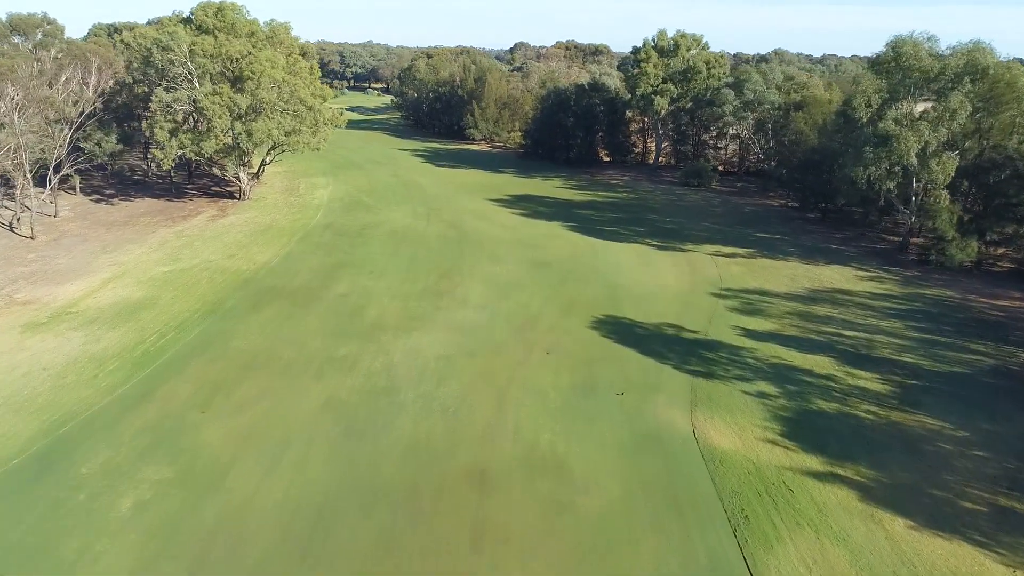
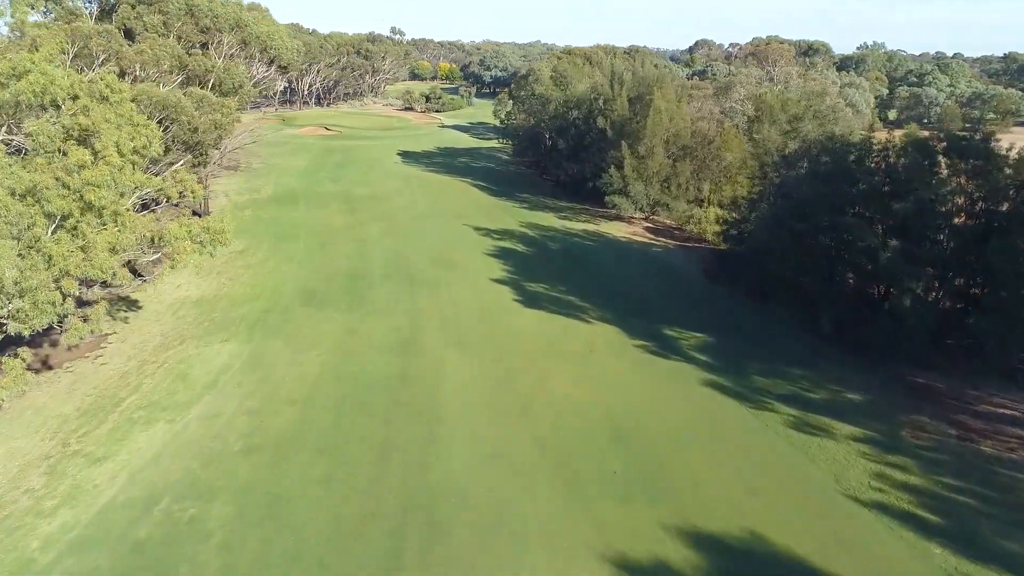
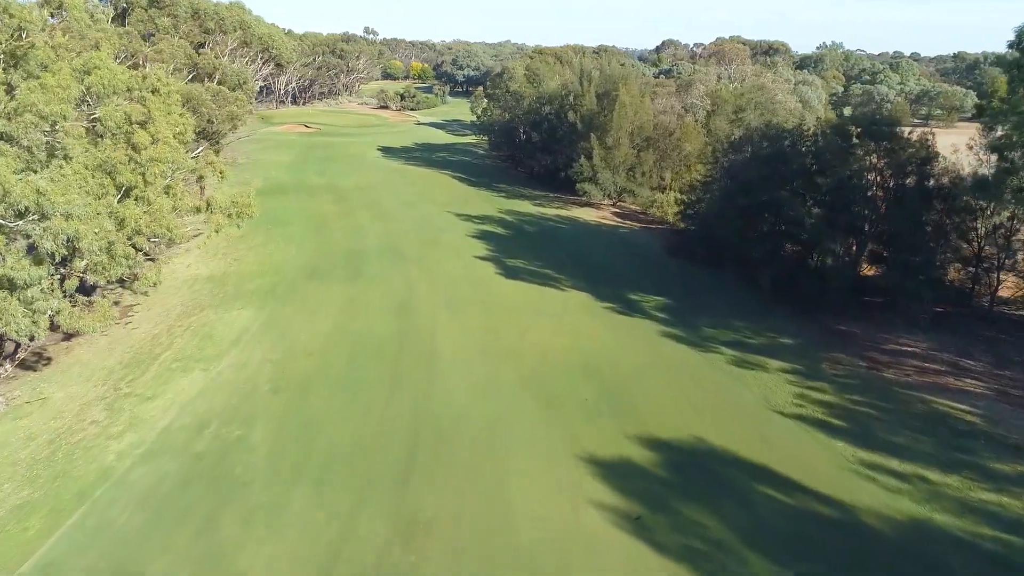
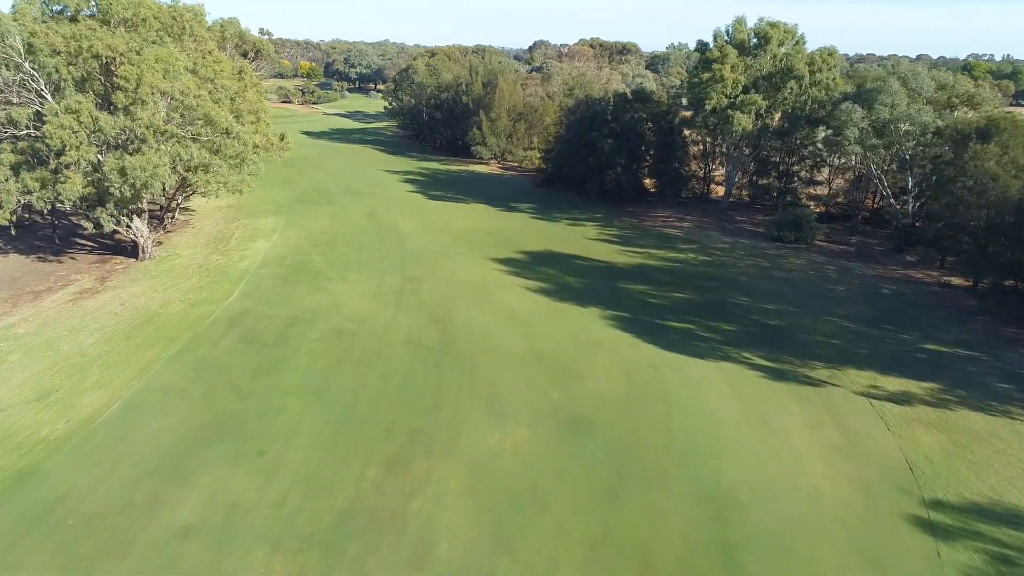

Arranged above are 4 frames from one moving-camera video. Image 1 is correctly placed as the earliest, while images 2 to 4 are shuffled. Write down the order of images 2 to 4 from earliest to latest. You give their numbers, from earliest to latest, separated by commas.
4, 3, 2
